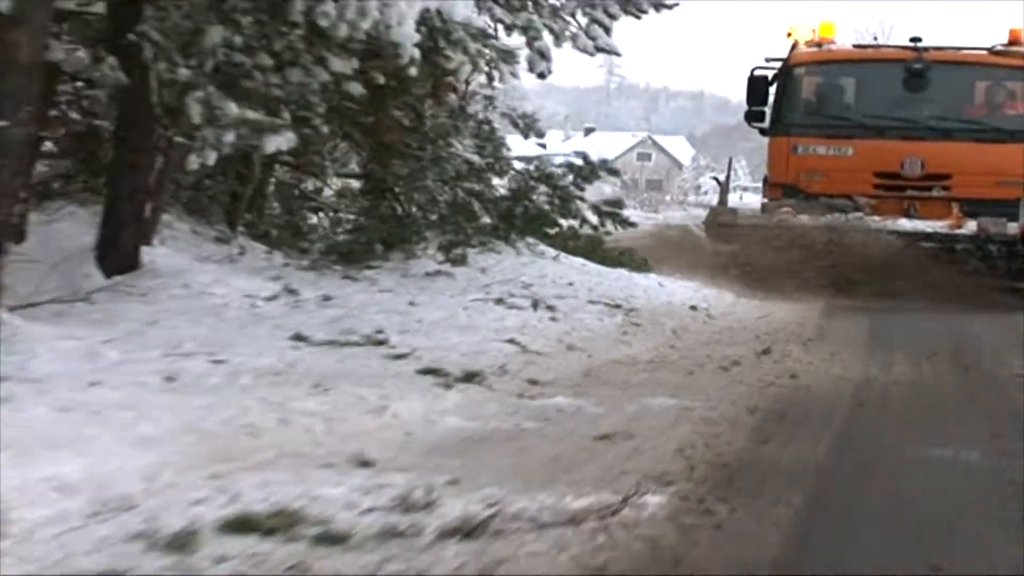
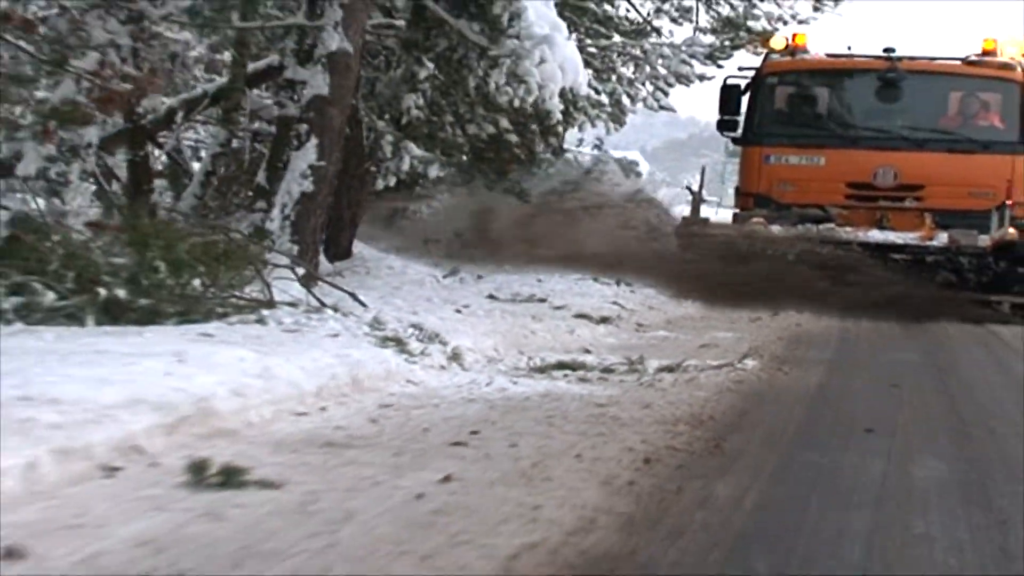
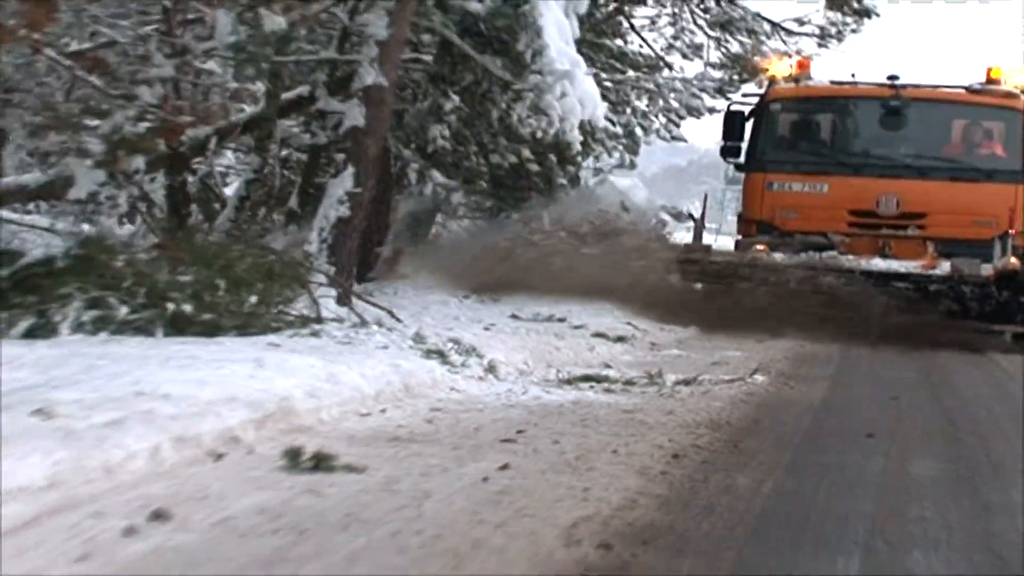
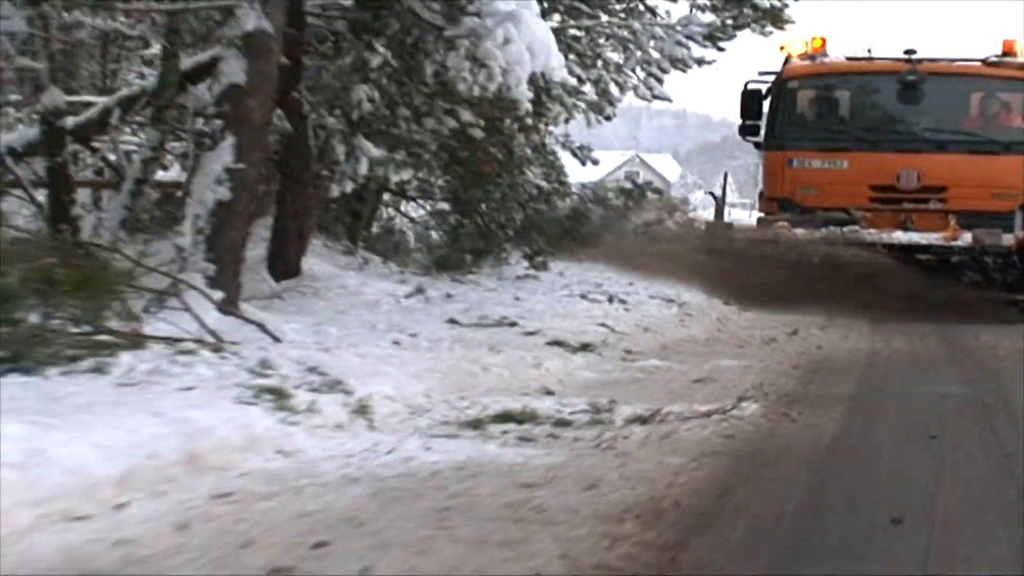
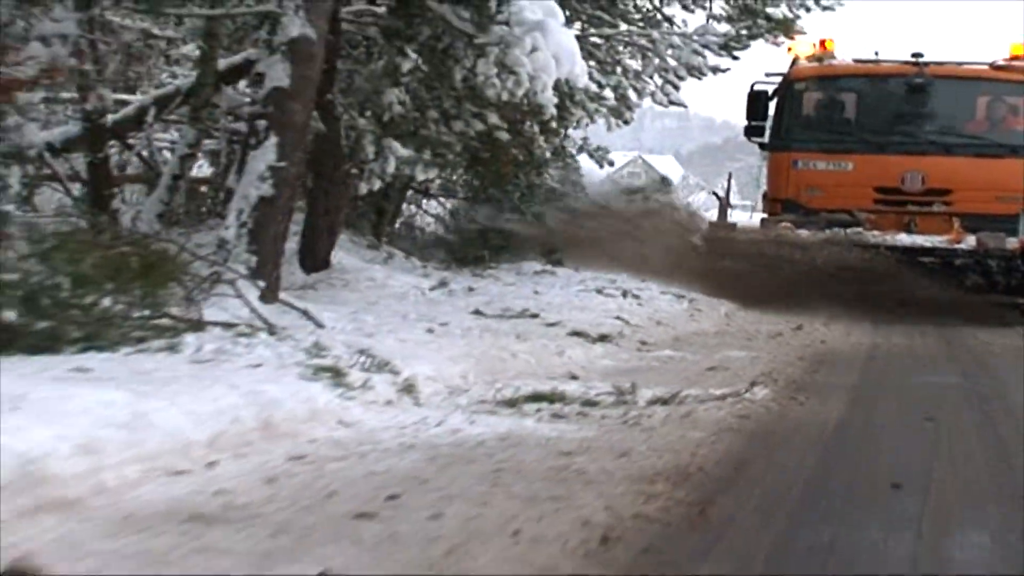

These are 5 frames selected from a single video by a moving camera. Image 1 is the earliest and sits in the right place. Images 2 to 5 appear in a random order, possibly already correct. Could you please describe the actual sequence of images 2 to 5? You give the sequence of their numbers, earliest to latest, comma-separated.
4, 5, 2, 3
